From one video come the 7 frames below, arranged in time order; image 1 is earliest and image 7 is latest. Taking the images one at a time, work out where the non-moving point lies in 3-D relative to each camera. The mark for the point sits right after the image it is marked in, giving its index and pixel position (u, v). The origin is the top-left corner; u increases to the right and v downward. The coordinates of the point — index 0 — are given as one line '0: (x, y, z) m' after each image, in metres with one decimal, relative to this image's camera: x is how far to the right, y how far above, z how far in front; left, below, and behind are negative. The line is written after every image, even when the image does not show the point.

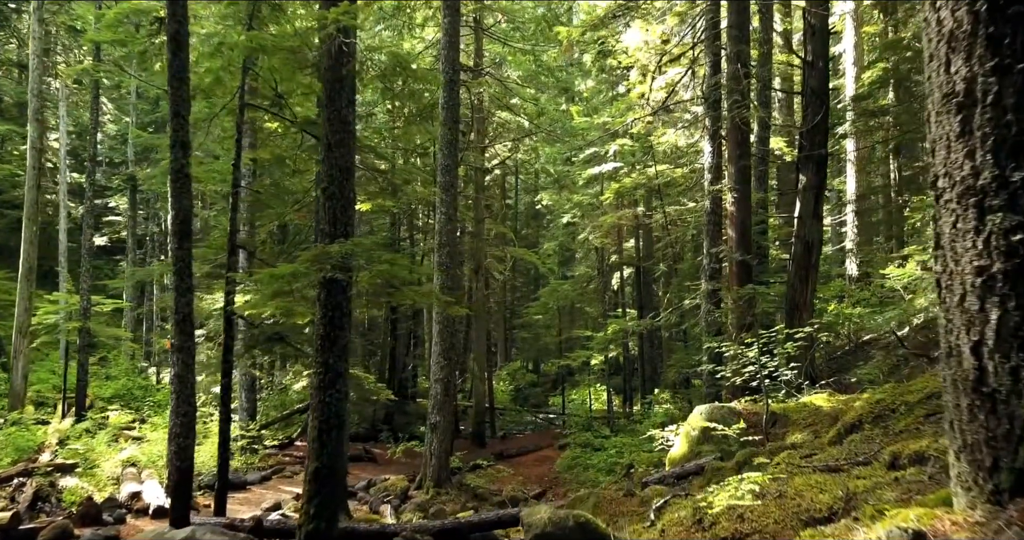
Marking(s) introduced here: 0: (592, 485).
0: (+1.5, -3.9, +13.2) m
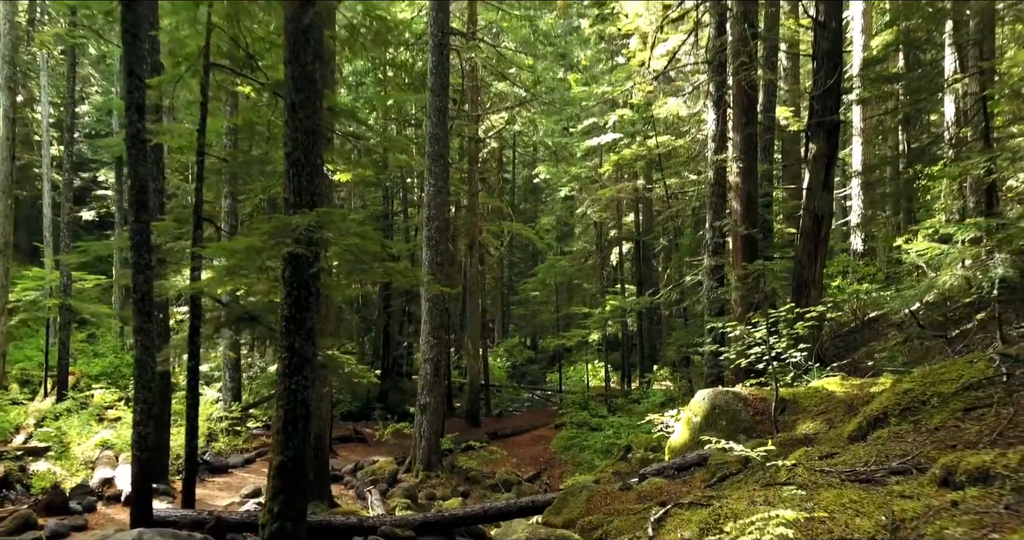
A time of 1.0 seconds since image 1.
0: (+1.3, -3.5, +12.8) m
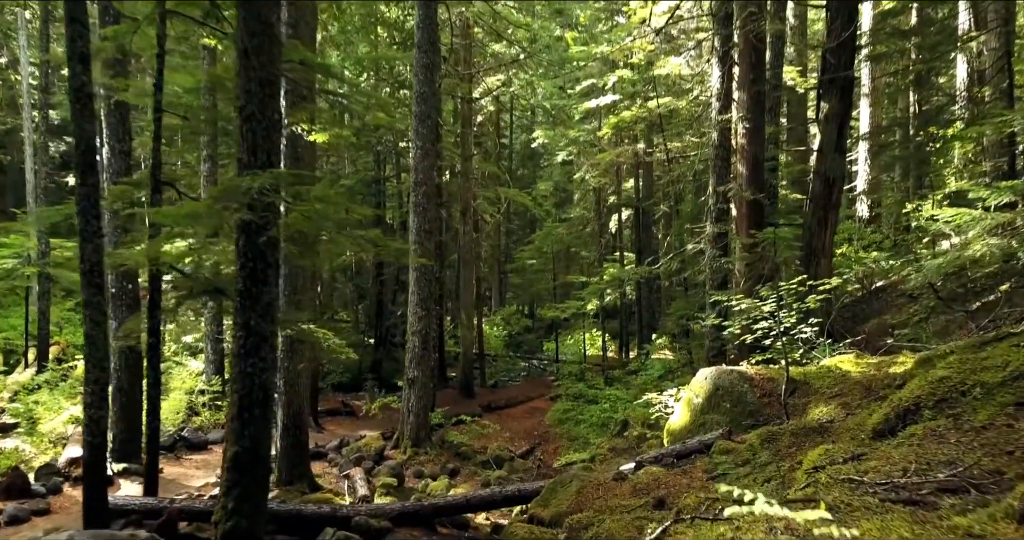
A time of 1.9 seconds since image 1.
0: (+1.2, -2.9, +12.3) m
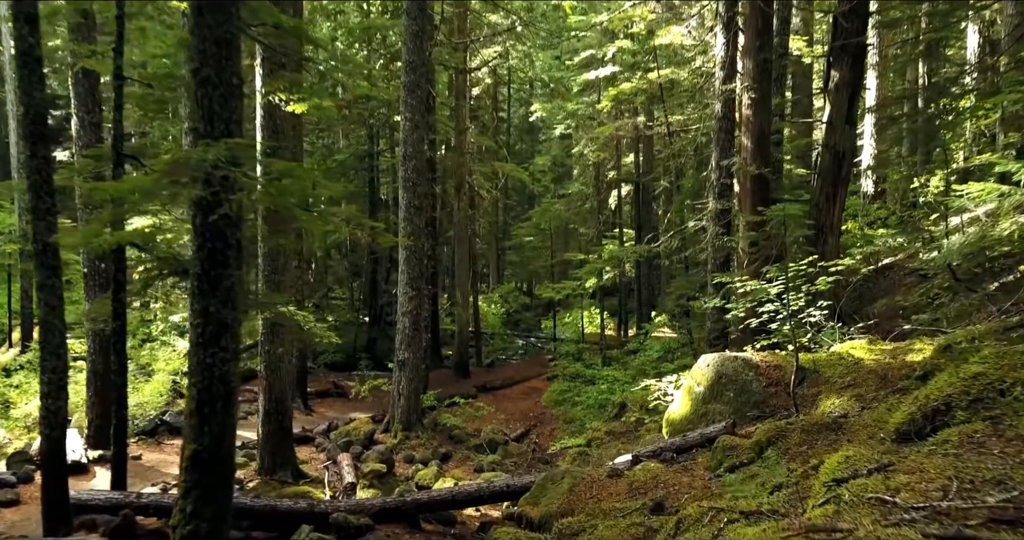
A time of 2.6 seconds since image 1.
0: (+1.1, -2.6, +12.0) m
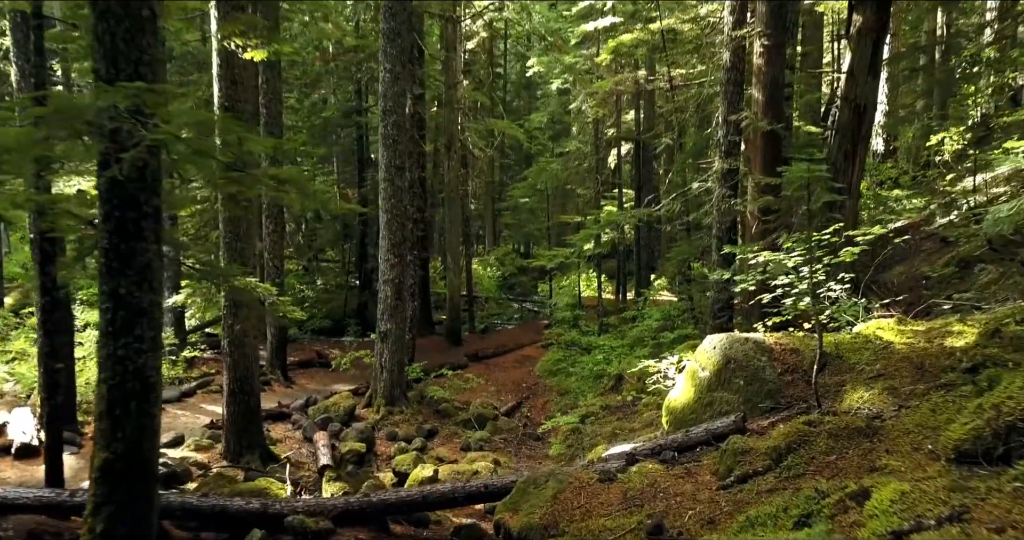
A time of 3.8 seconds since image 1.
0: (+1.0, -2.0, +11.3) m
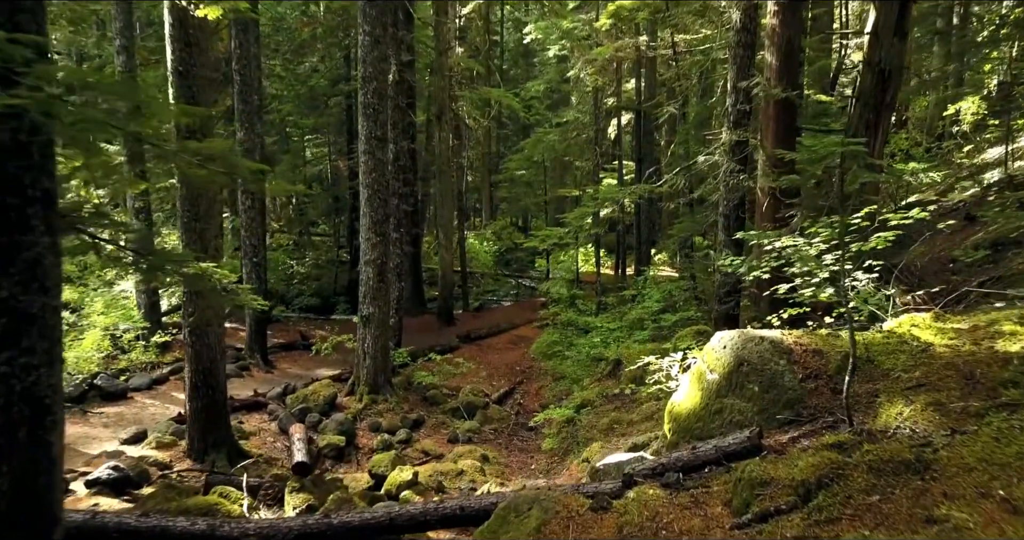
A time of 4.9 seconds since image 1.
0: (+0.9, -1.7, +10.7) m
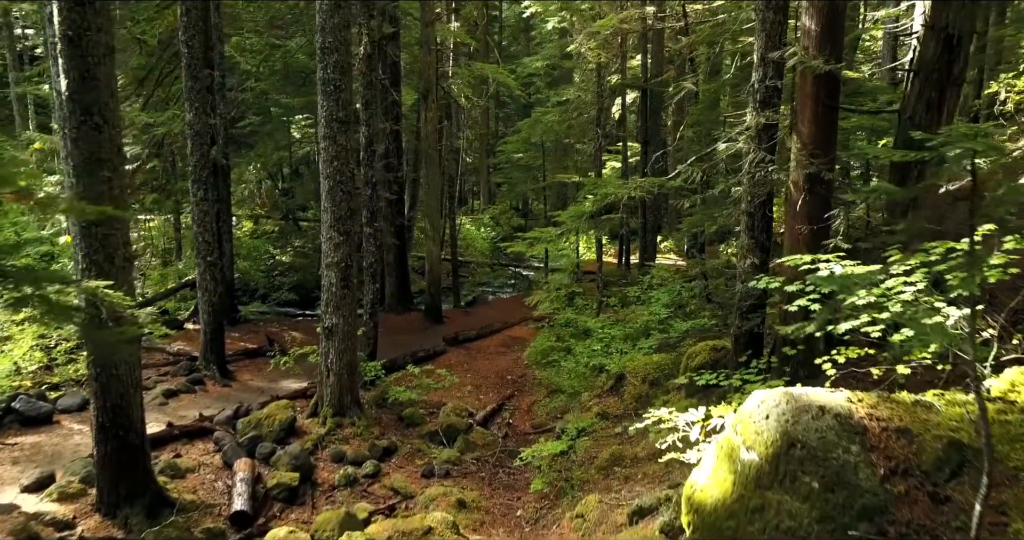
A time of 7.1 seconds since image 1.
0: (+0.7, -1.7, +9.5) m
